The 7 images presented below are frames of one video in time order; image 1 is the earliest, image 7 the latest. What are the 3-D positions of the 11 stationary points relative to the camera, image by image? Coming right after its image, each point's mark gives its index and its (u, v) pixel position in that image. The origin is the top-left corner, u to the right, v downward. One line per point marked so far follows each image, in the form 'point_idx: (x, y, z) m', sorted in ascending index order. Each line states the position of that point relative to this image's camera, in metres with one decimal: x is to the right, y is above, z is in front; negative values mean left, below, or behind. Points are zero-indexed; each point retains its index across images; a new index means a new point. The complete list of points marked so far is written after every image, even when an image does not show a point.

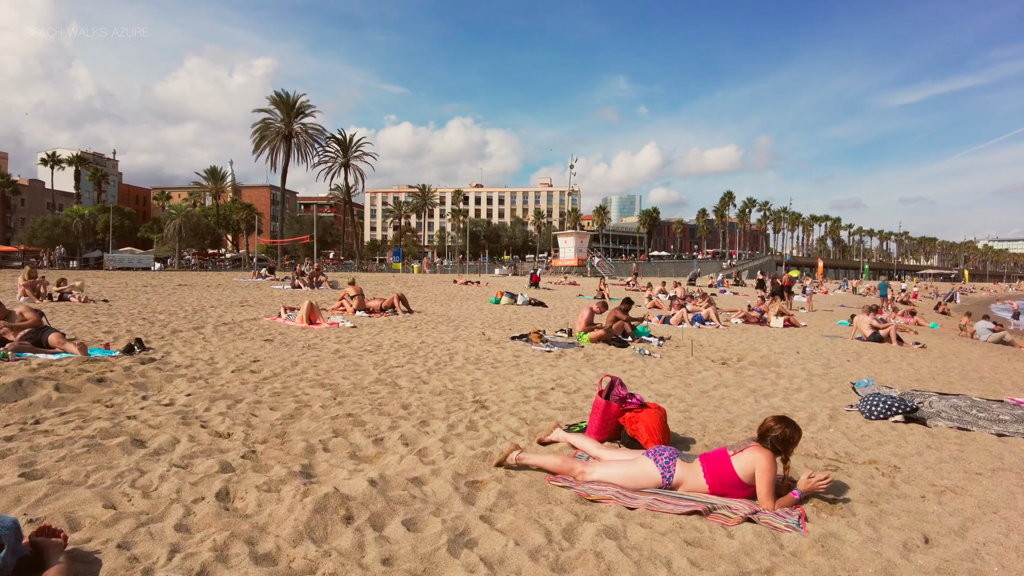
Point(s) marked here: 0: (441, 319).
0: (-1.5, -0.7, +13.8) m
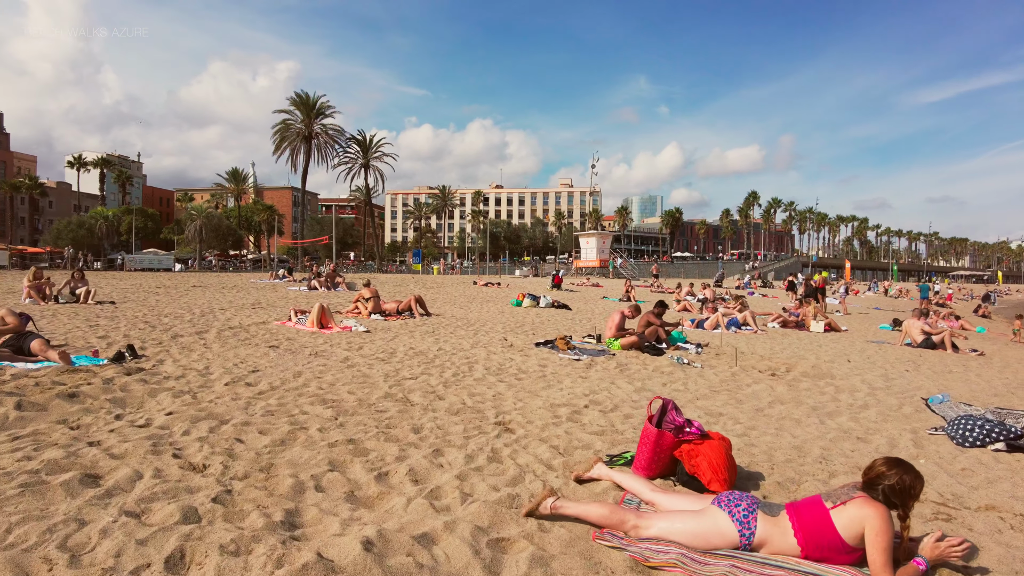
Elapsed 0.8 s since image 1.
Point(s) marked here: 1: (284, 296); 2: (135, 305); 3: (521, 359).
0: (-1.0, -0.7, +13.0) m
1: (-6.3, -0.2, +18.3) m
2: (-7.9, -0.4, +13.7) m
3: (+0.1, -0.9, +8.2) m
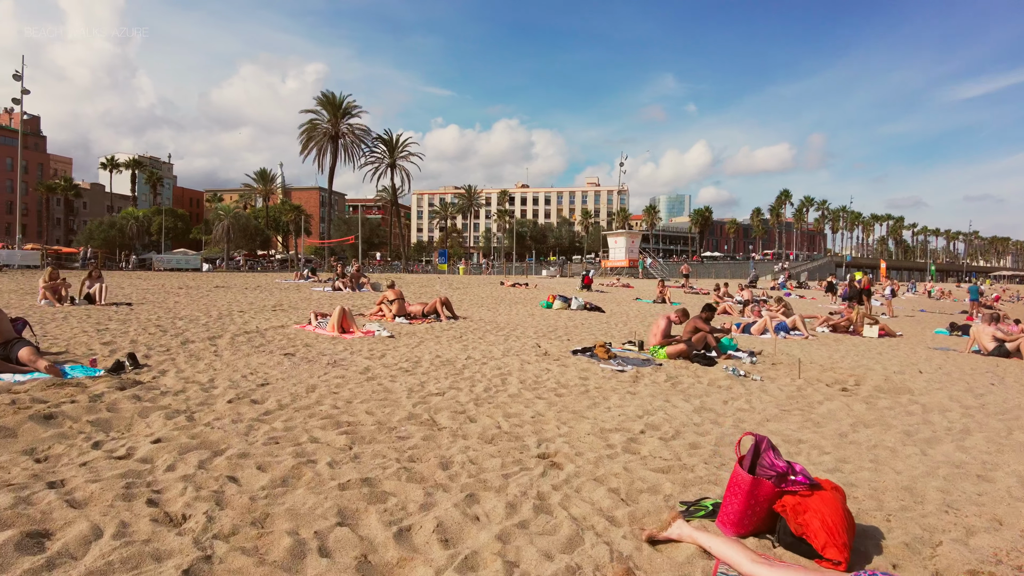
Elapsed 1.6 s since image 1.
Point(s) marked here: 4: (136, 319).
0: (-0.4, -0.7, +12.2) m
1: (-5.5, -0.3, +17.7) m
2: (-7.3, -0.4, +13.2) m
3: (+0.5, -0.9, +7.4) m
4: (-6.3, -0.5, +11.0) m
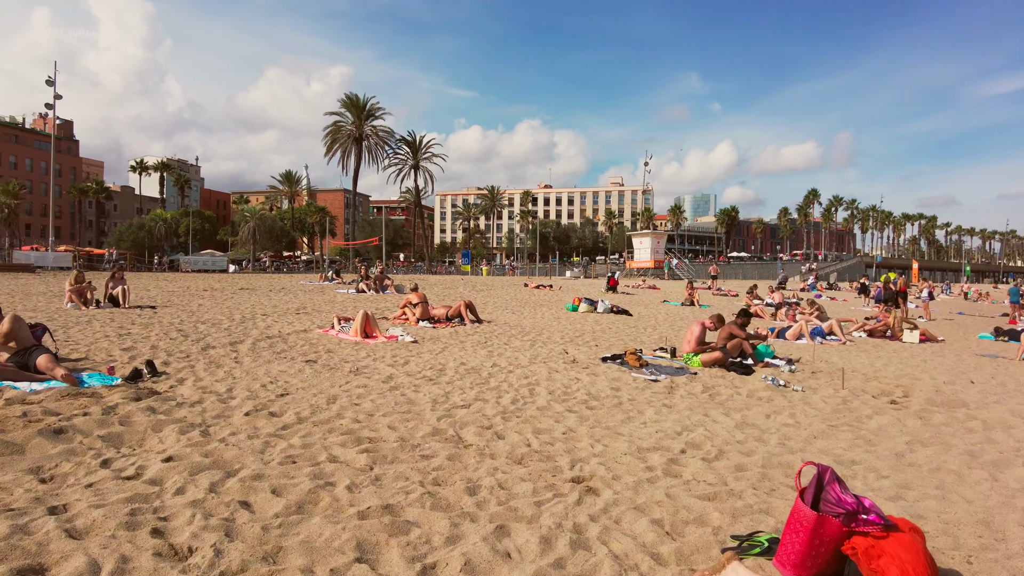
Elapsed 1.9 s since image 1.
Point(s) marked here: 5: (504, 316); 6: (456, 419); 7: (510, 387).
0: (+0.1, -0.8, +11.9) m
1: (-4.8, -0.3, +17.6) m
2: (-6.8, -0.5, +13.2) m
3: (+0.8, -1.0, +7.0) m
4: (-5.9, -0.6, +10.9) m
5: (-0.2, -0.6, +15.3) m
6: (-0.4, -1.0, +5.1) m
7: (0.0, -1.0, +6.5) m
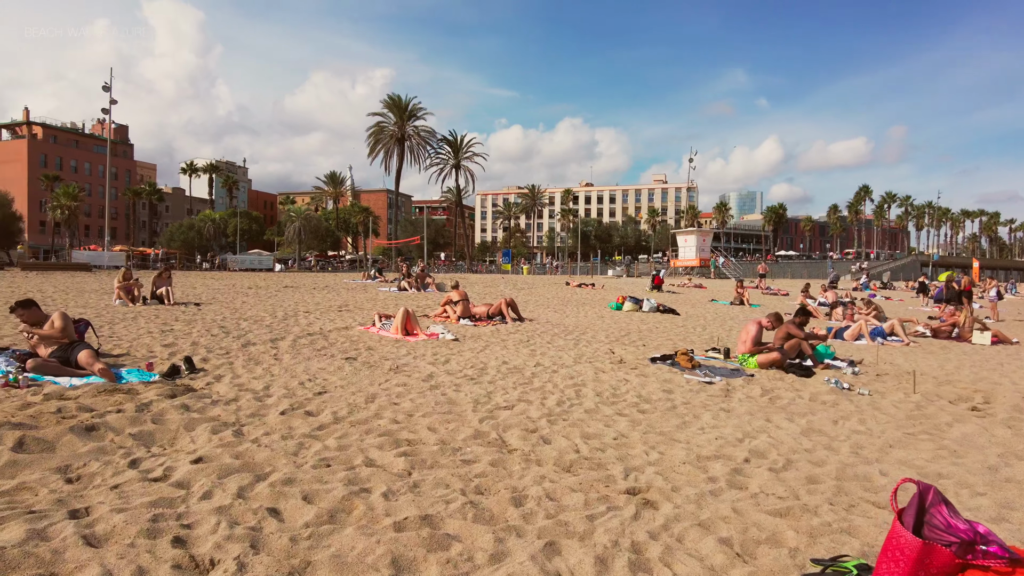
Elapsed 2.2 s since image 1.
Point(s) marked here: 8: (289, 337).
0: (+0.8, -0.7, +11.6) m
1: (-3.7, -0.3, +17.5) m
2: (-5.9, -0.4, +13.2) m
3: (+1.3, -1.0, +6.7) m
4: (-5.2, -0.5, +10.9) m
5: (+0.8, -0.6, +15.0) m
6: (-0.1, -1.0, +4.8) m
7: (+0.4, -0.9, +6.2) m
8: (-3.1, -0.7, +9.2) m
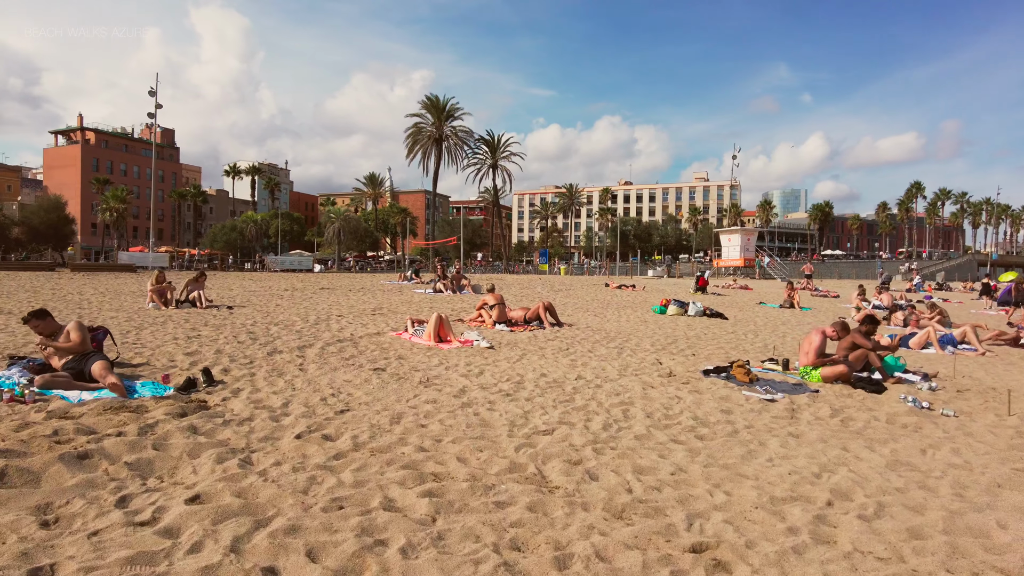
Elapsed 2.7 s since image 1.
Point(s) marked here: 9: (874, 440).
0: (+1.5, -0.8, +10.9) m
1: (-2.7, -0.3, +17.1) m
2: (-5.2, -0.5, +13.0) m
3: (+1.7, -1.0, +6.0) m
4: (-4.5, -0.6, +10.6) m
5: (+1.6, -0.7, +14.3) m
6: (+0.2, -1.1, +4.3) m
7: (+0.7, -1.0, +5.6) m
8: (-2.6, -0.8, +8.8) m
9: (+2.8, -1.2, +5.1) m
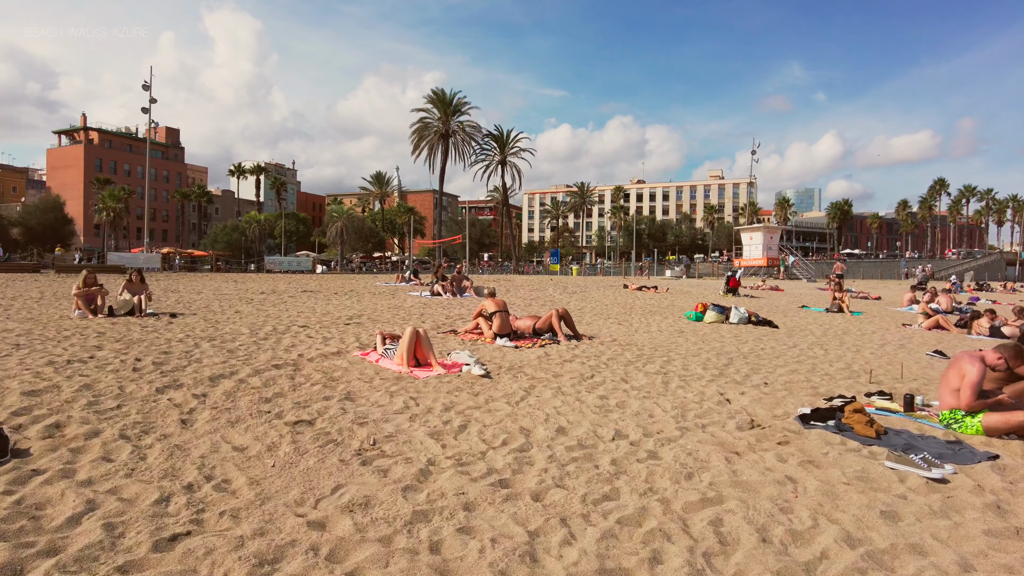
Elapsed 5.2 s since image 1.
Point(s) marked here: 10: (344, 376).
0: (+1.5, -0.9, +8.4) m
1: (-2.6, -0.4, +14.6) m
2: (-5.1, -0.5, +10.5) m
3: (+1.6, -1.1, +3.4) m
4: (-4.5, -0.7, +8.2) m
5: (+1.7, -0.7, +11.7) m
6: (+0.1, -1.1, +1.7) m
7: (+0.7, -1.0, +3.0) m
8: (-2.6, -0.8, +6.3) m
9: (+2.8, -1.2, +2.5) m
10: (-1.6, -0.9, +6.3) m
